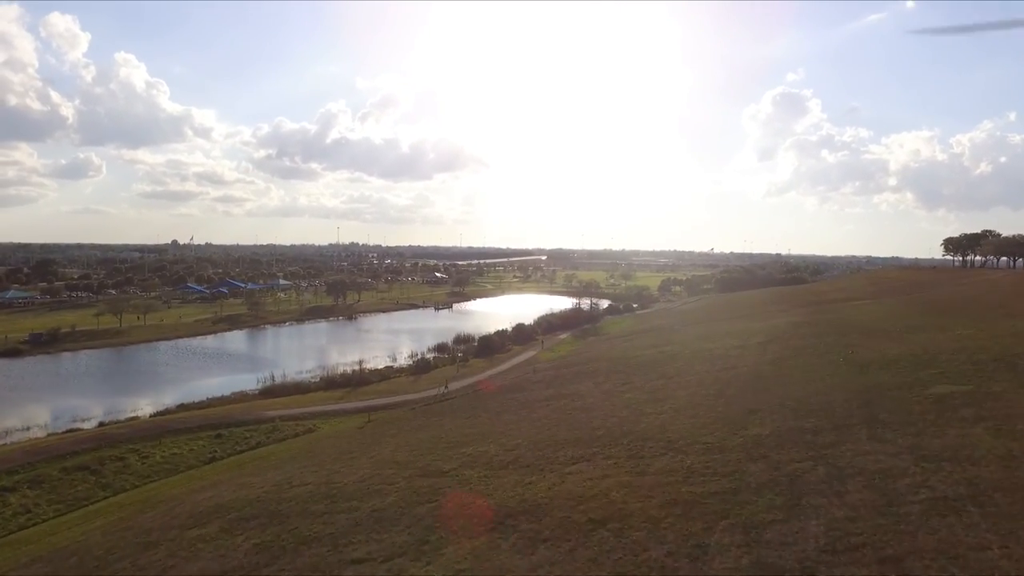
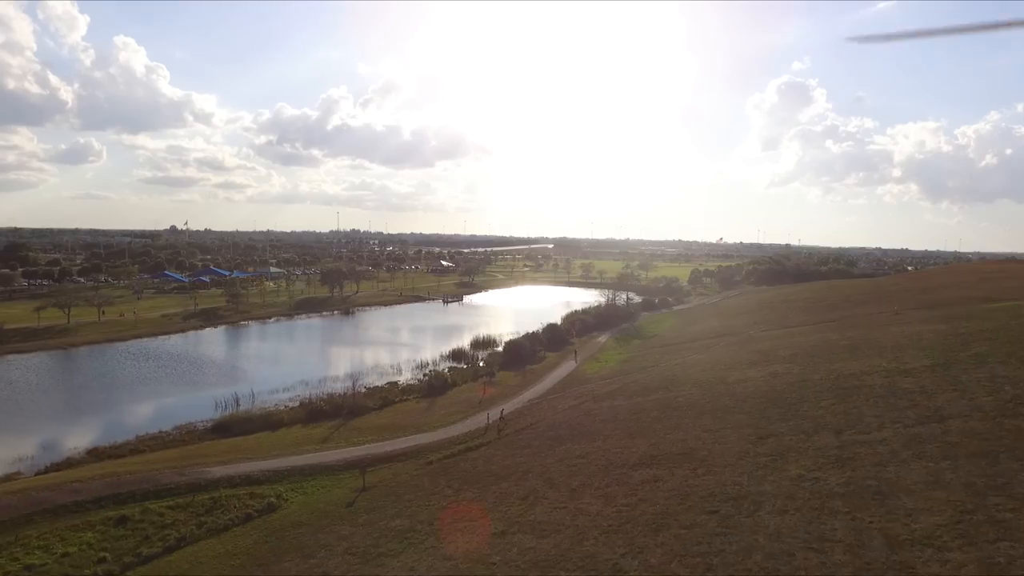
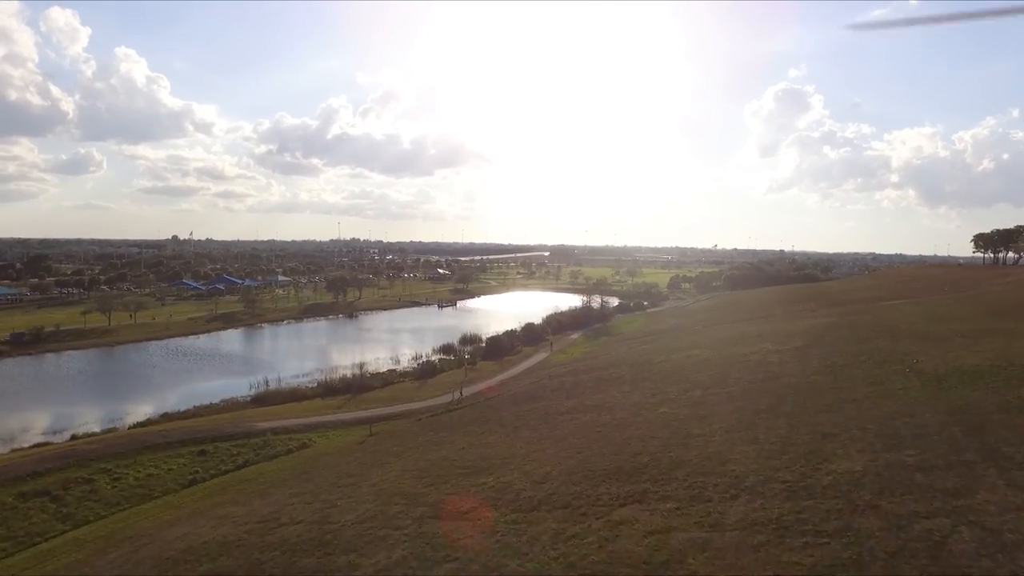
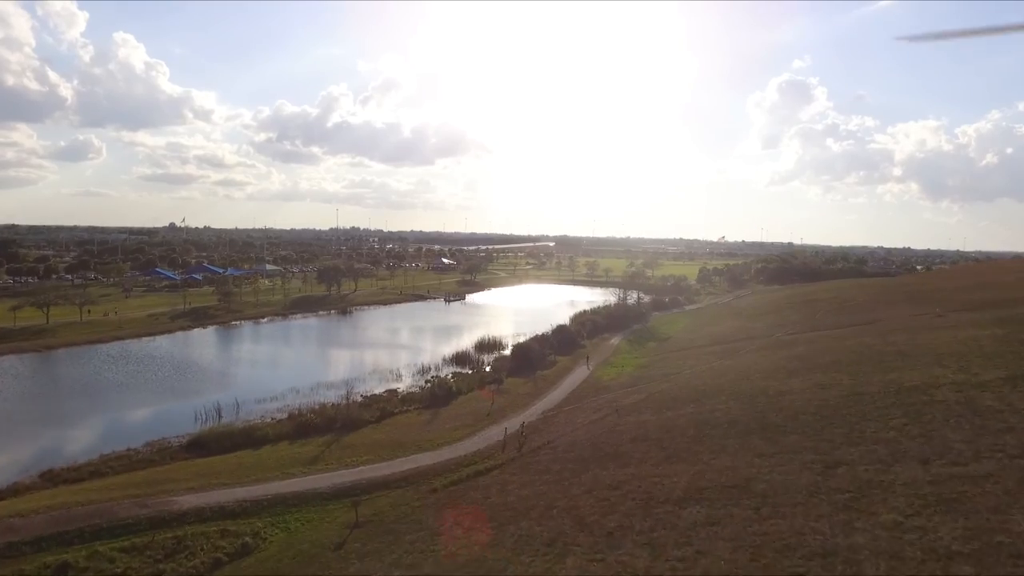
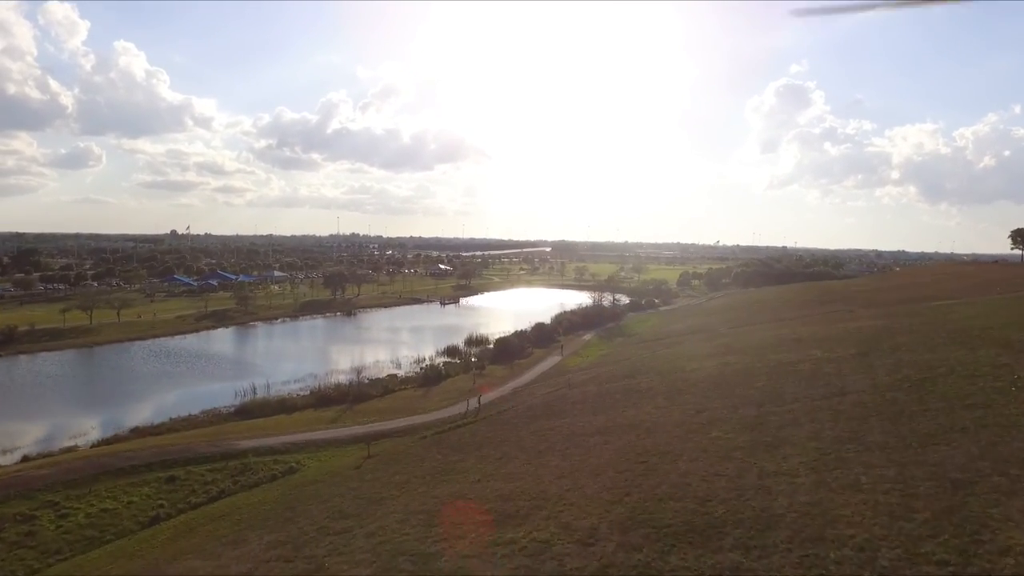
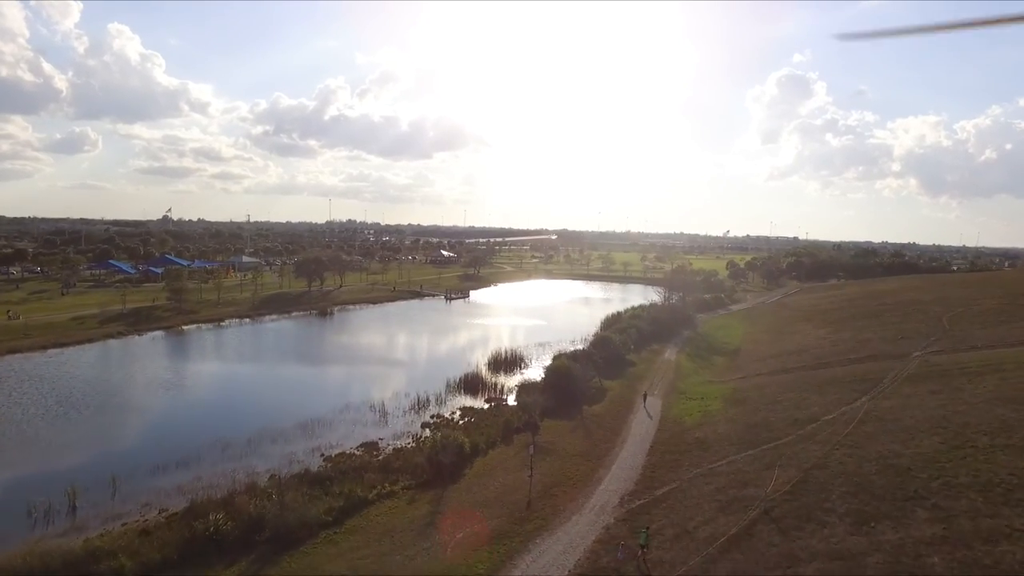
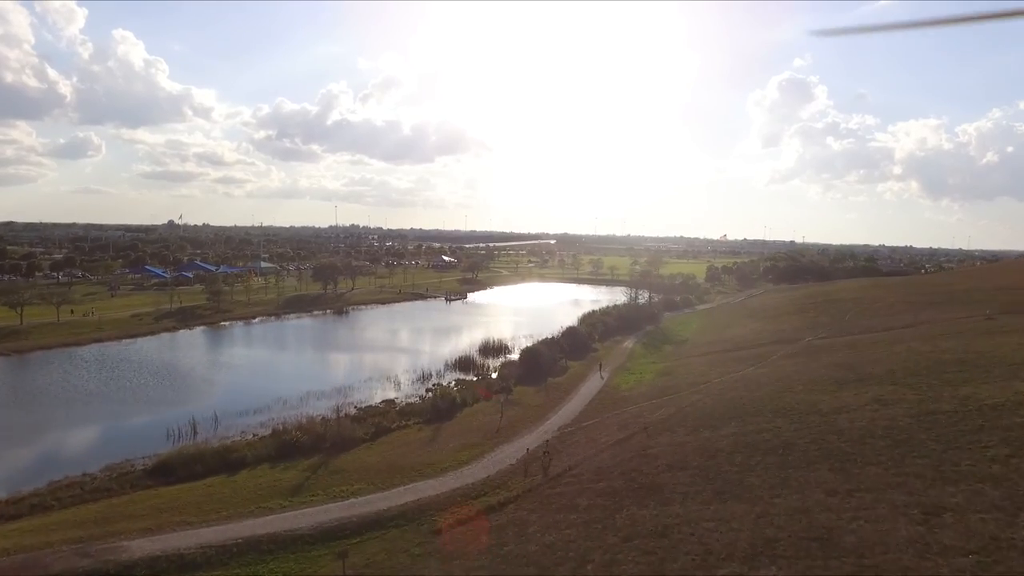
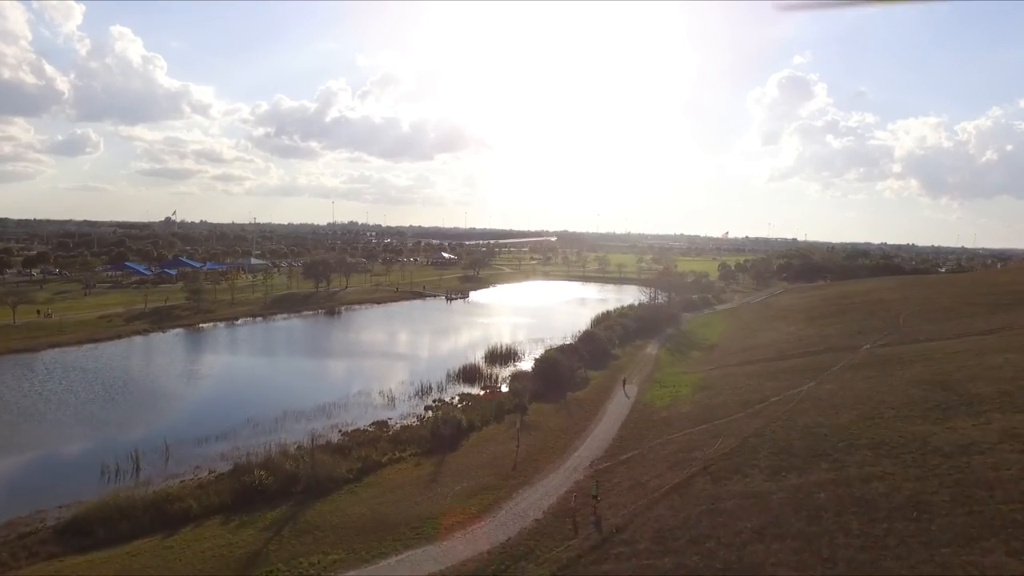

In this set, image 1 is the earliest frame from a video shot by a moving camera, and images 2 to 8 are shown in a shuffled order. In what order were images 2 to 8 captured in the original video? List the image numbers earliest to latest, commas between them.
3, 5, 2, 4, 7, 8, 6
